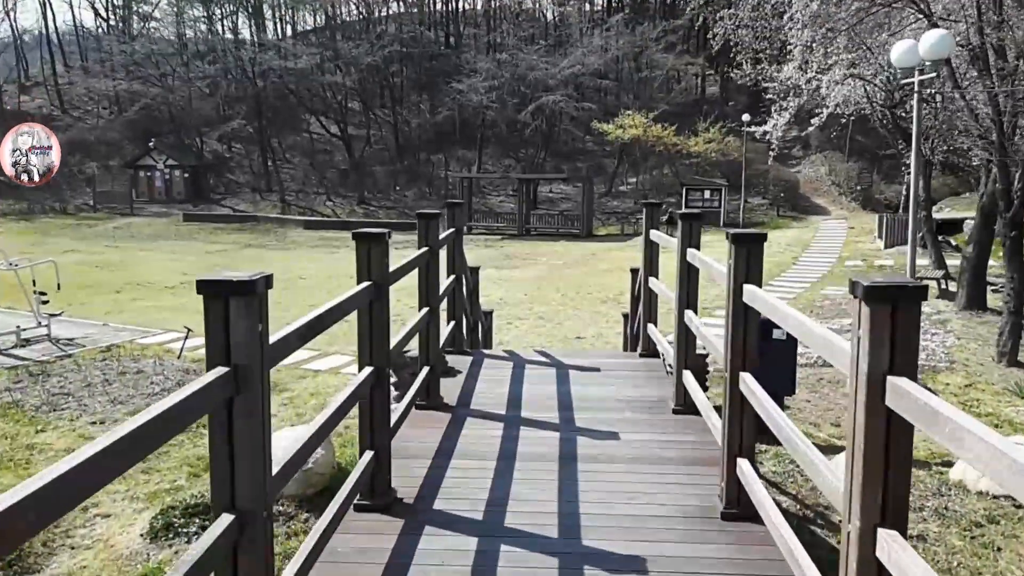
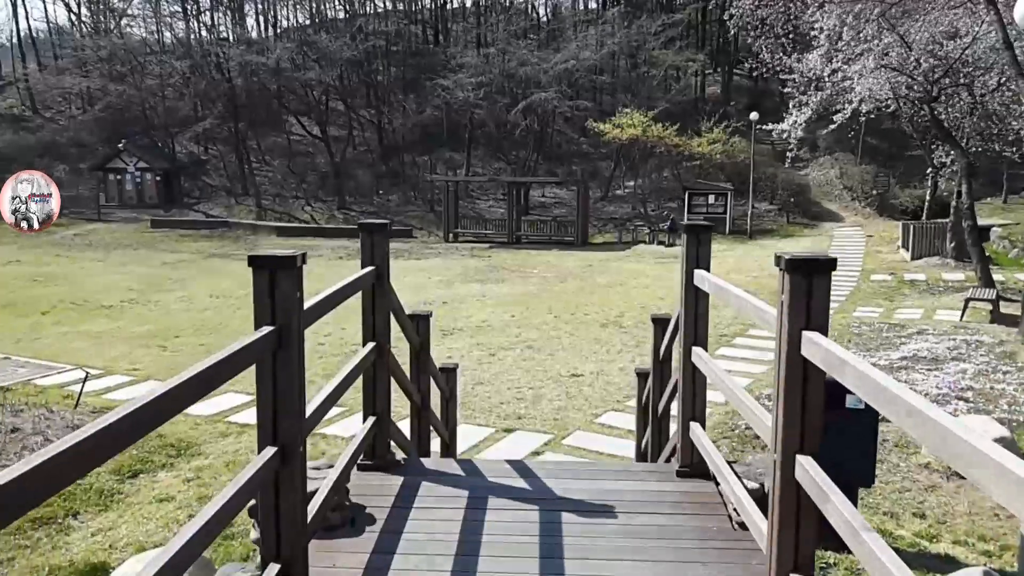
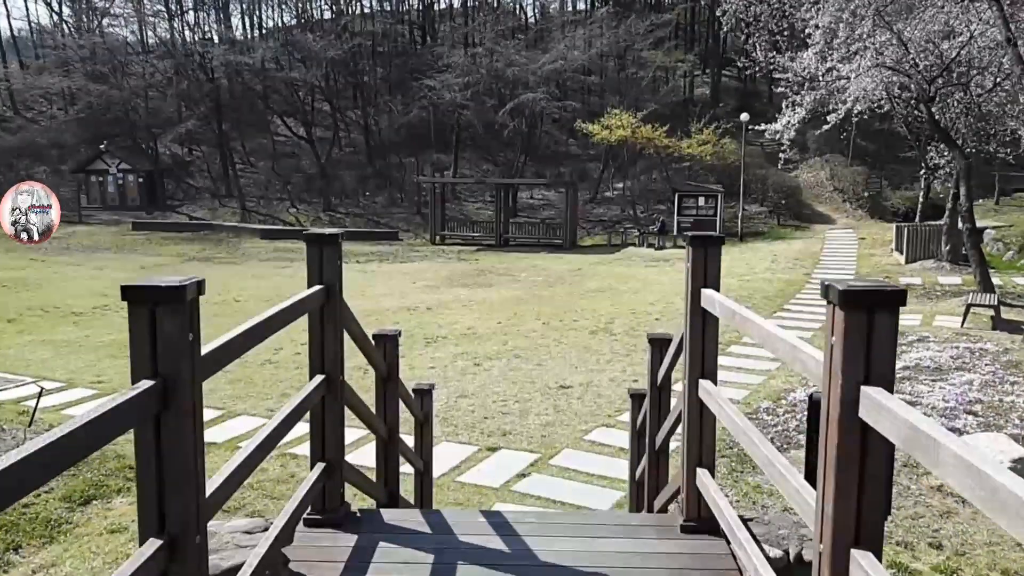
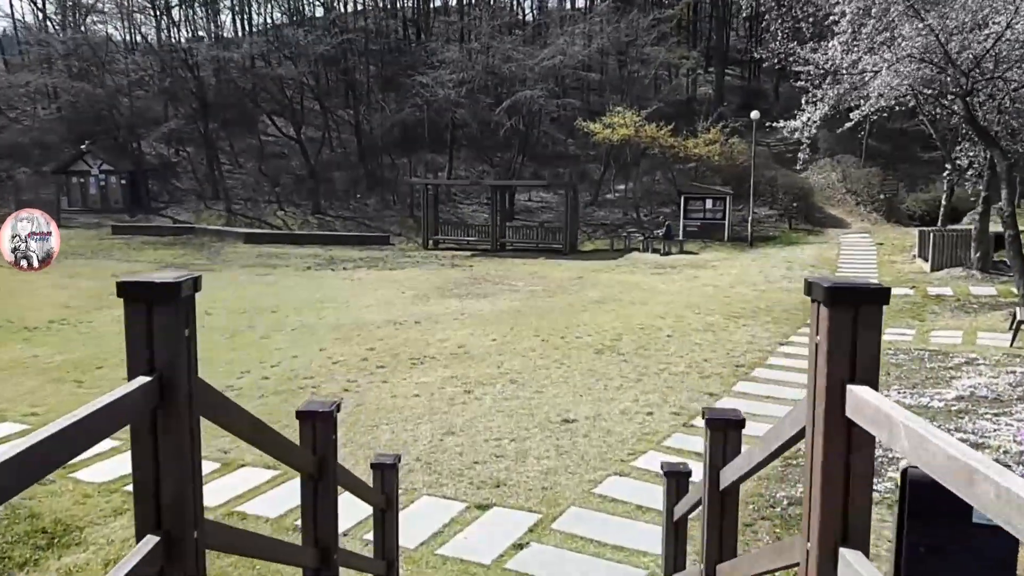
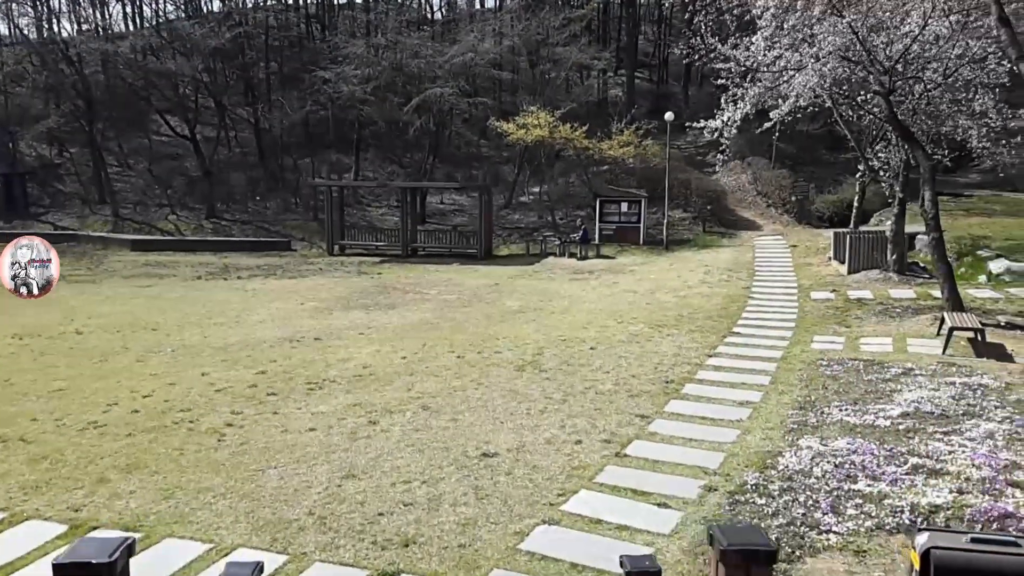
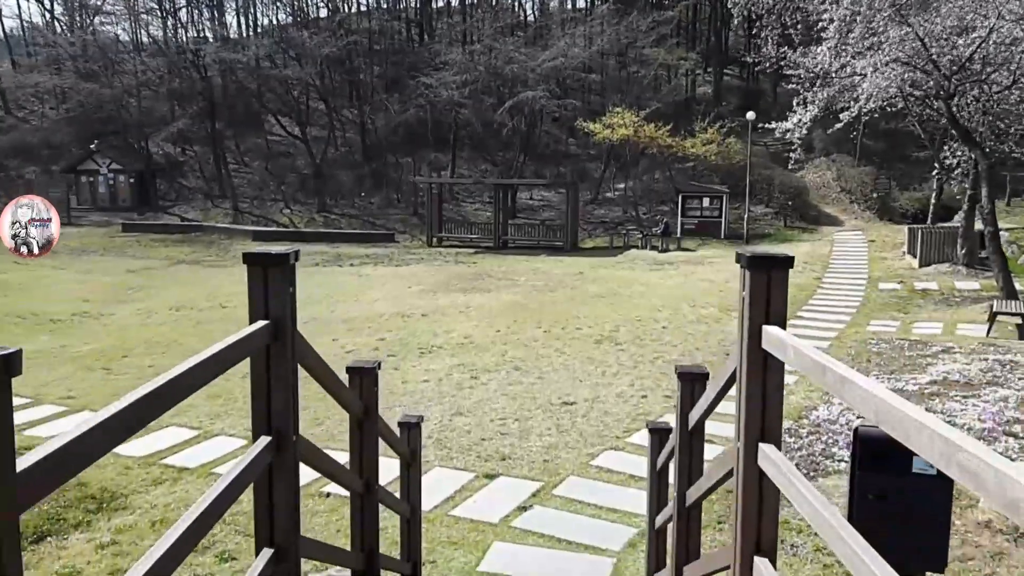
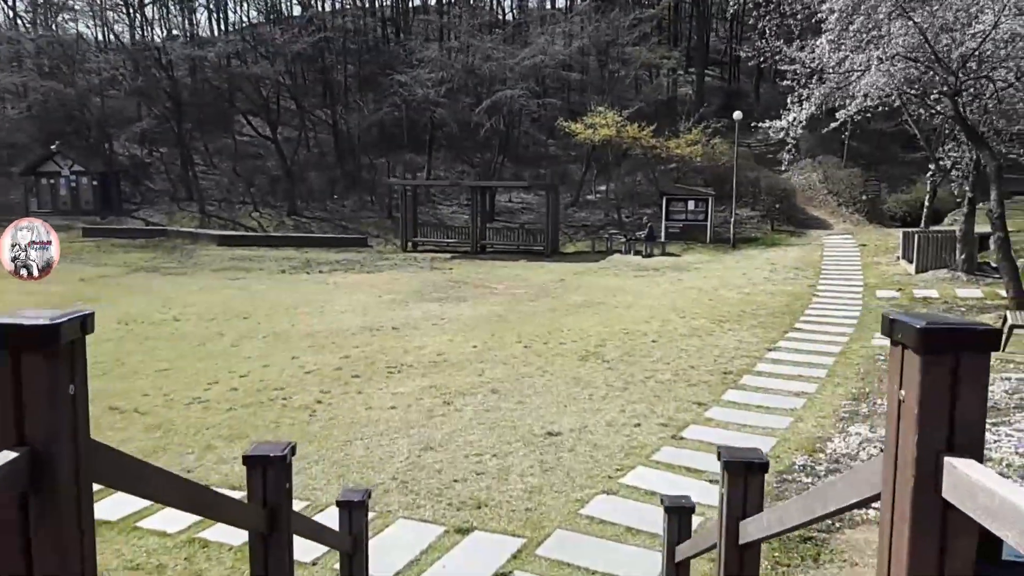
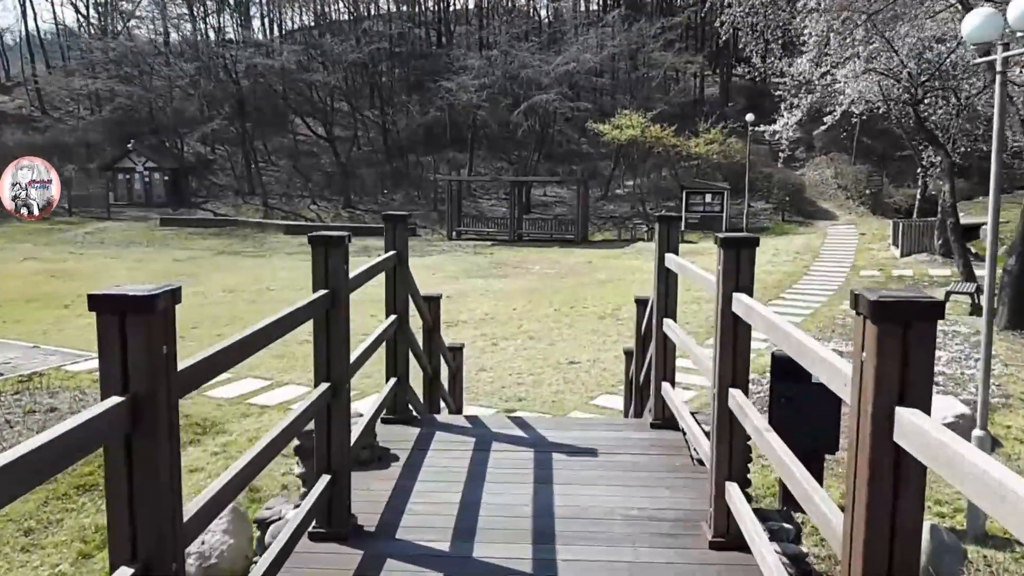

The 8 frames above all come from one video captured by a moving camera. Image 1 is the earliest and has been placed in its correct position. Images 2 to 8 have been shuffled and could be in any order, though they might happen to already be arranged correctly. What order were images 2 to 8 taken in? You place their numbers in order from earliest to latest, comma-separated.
8, 2, 3, 6, 4, 7, 5
